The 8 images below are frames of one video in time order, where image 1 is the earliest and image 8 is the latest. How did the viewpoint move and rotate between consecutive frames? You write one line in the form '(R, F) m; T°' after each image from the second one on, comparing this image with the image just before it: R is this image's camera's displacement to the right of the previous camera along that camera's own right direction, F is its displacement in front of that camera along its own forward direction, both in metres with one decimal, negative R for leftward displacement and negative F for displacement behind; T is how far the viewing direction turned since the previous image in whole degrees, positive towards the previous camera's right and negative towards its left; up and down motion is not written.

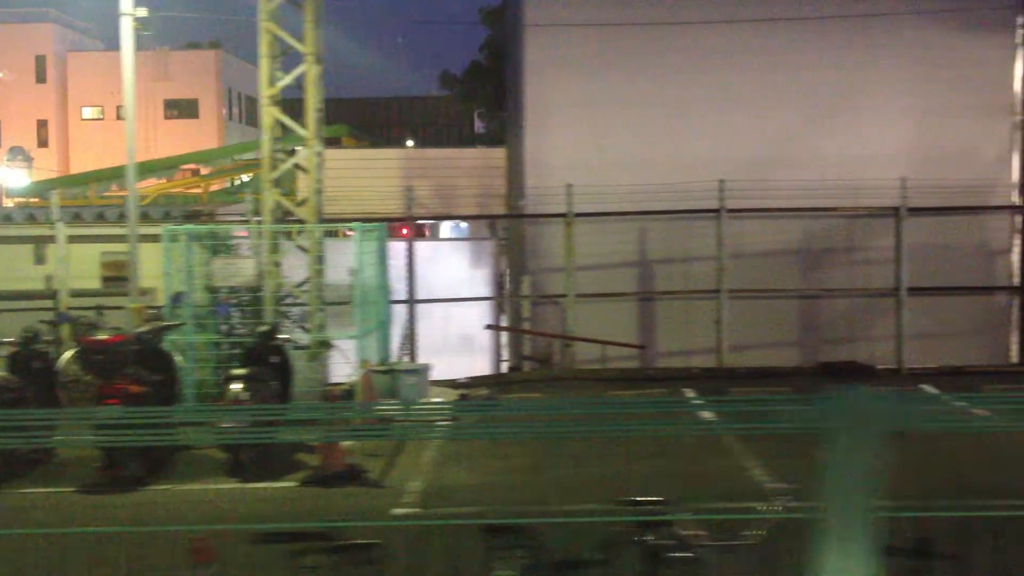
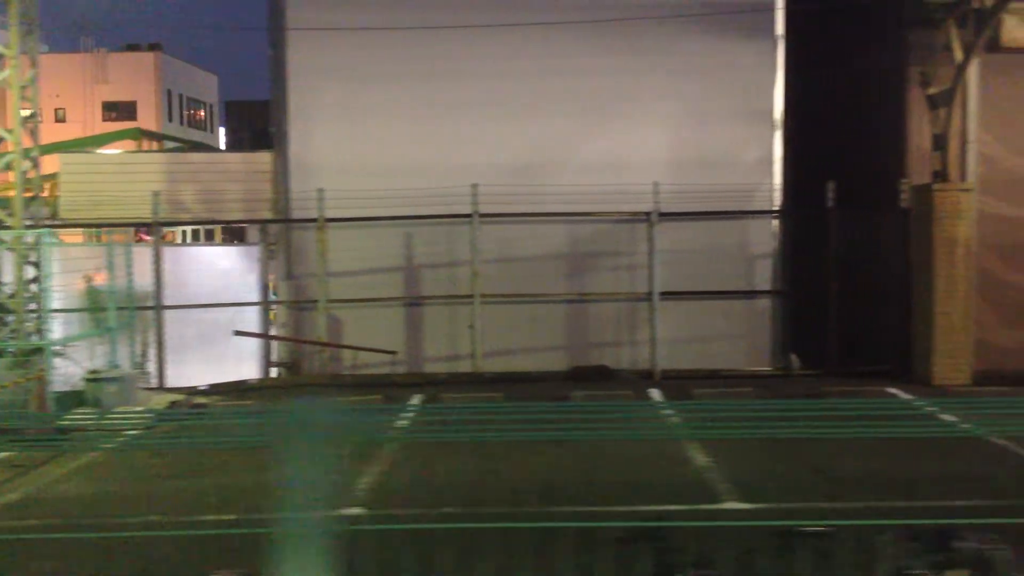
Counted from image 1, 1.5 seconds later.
(+0.1, 0.0) m; +2°
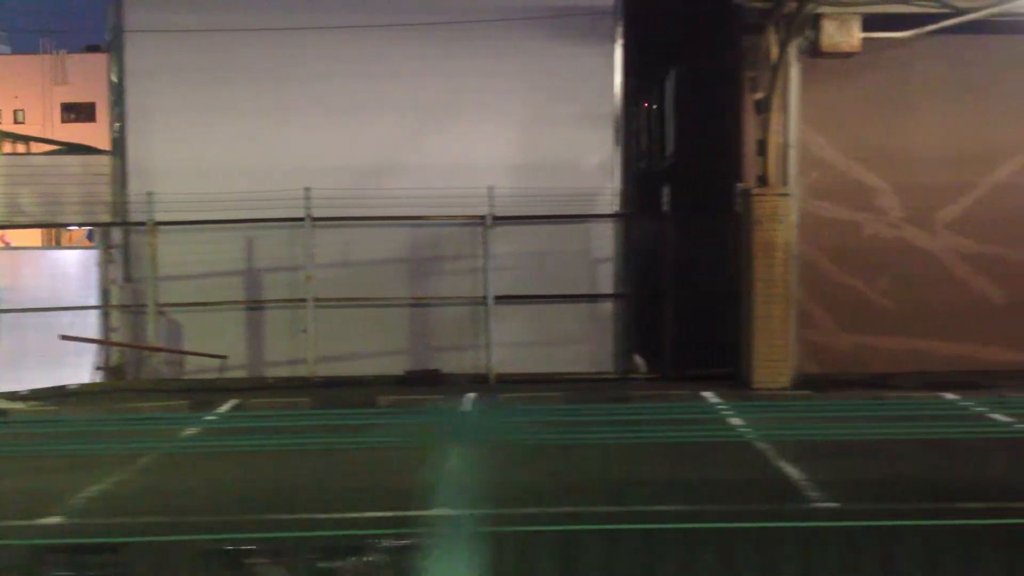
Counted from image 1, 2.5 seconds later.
(+1.2, 0.0) m; +1°
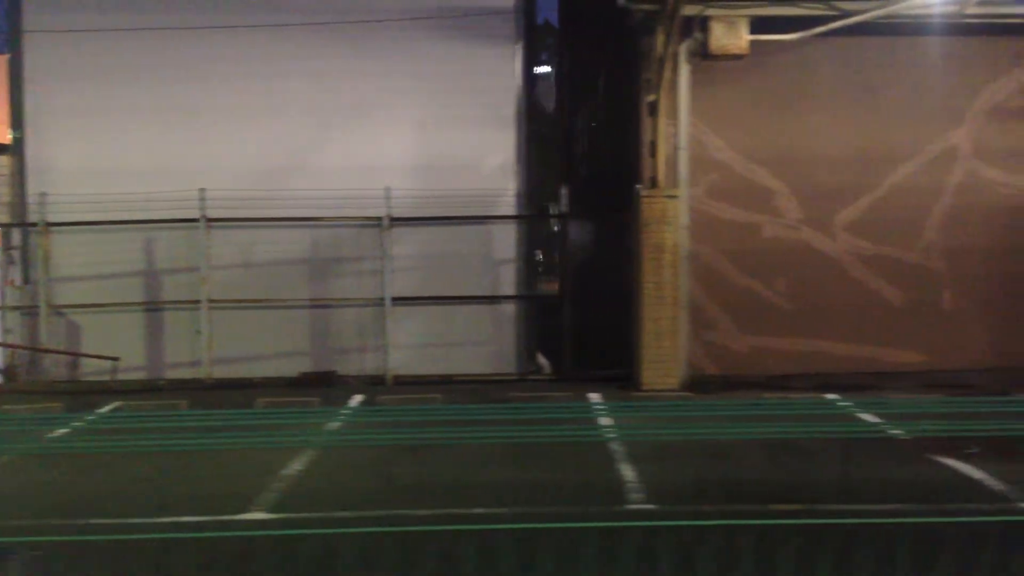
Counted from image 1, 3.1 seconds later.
(+0.7, 0.0) m; +1°
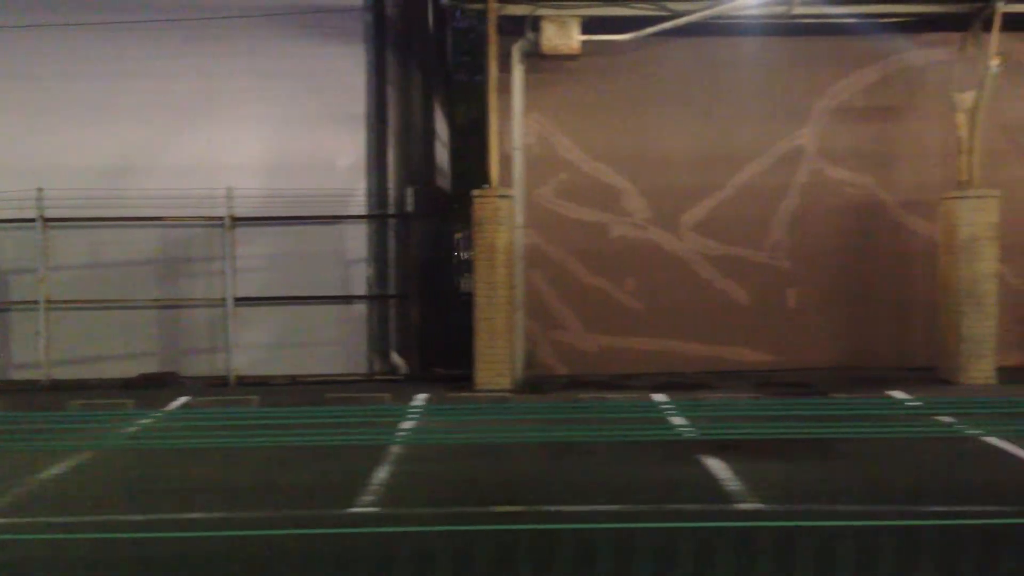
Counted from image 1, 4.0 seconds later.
(+1.1, 0.0) m; +1°
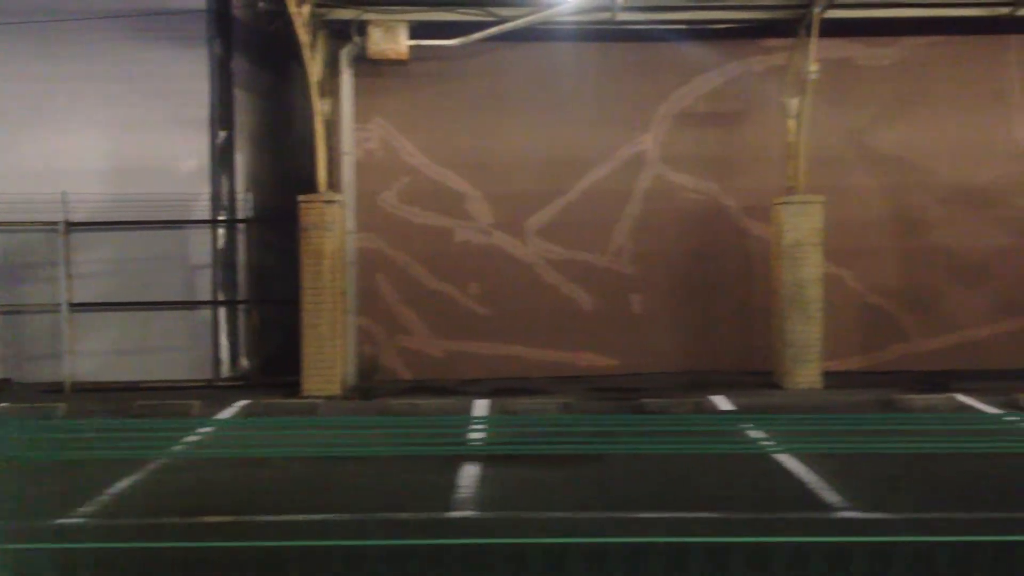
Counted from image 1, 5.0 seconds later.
(+1.1, 0.0) m; +1°
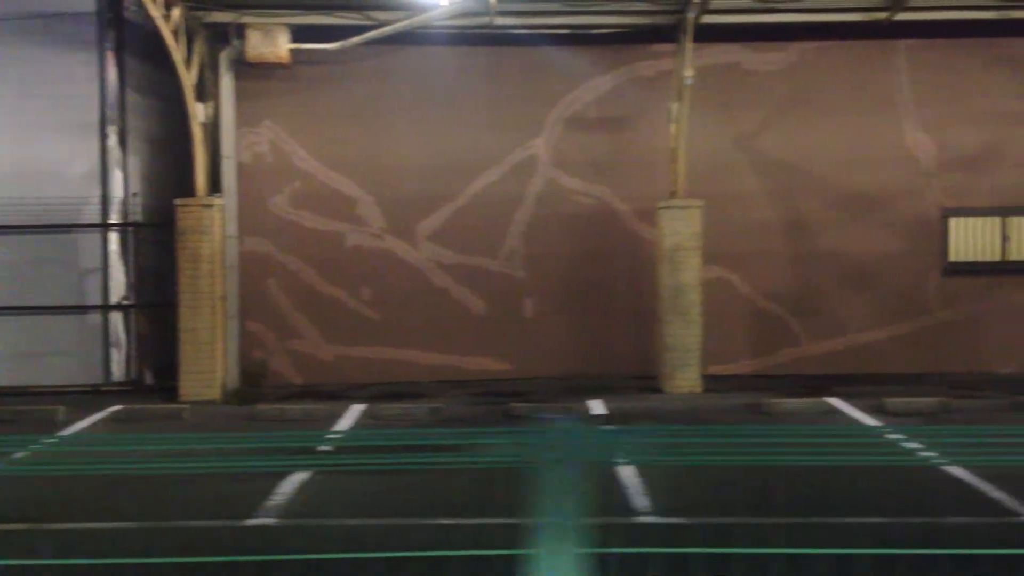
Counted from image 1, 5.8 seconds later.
(+0.8, 0.0) m; +1°
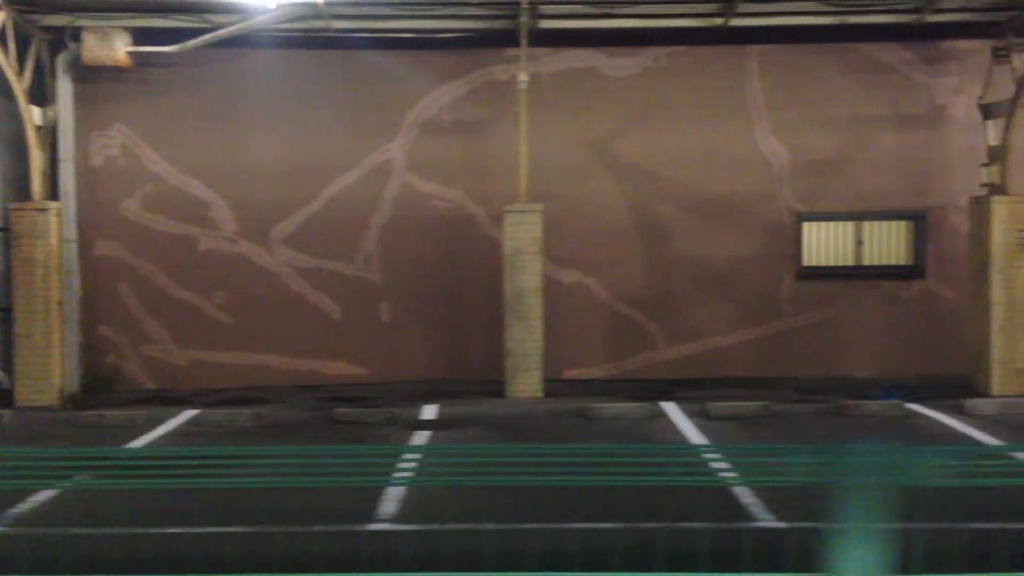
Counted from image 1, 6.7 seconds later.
(+1.1, 0.0) m; +1°
